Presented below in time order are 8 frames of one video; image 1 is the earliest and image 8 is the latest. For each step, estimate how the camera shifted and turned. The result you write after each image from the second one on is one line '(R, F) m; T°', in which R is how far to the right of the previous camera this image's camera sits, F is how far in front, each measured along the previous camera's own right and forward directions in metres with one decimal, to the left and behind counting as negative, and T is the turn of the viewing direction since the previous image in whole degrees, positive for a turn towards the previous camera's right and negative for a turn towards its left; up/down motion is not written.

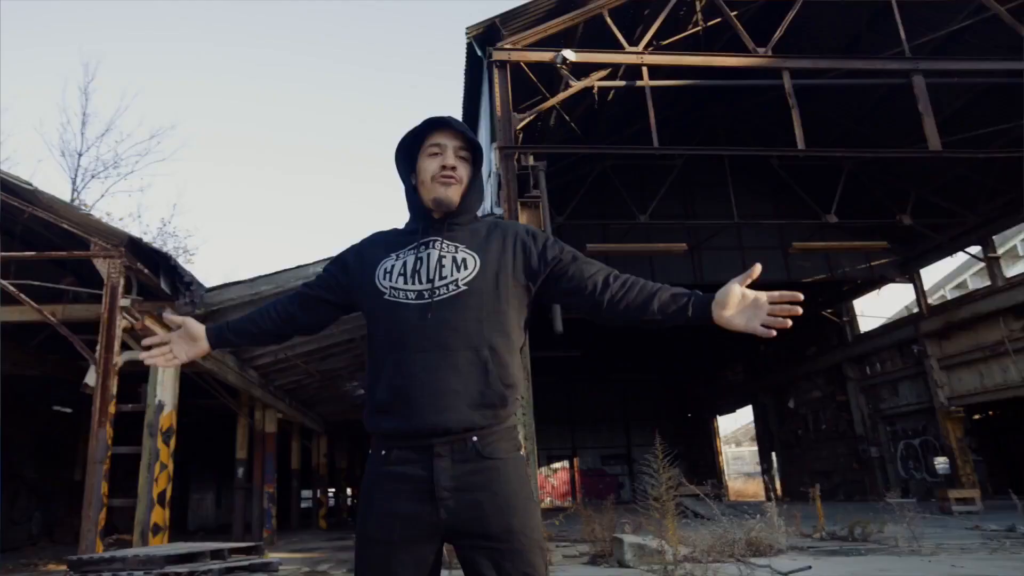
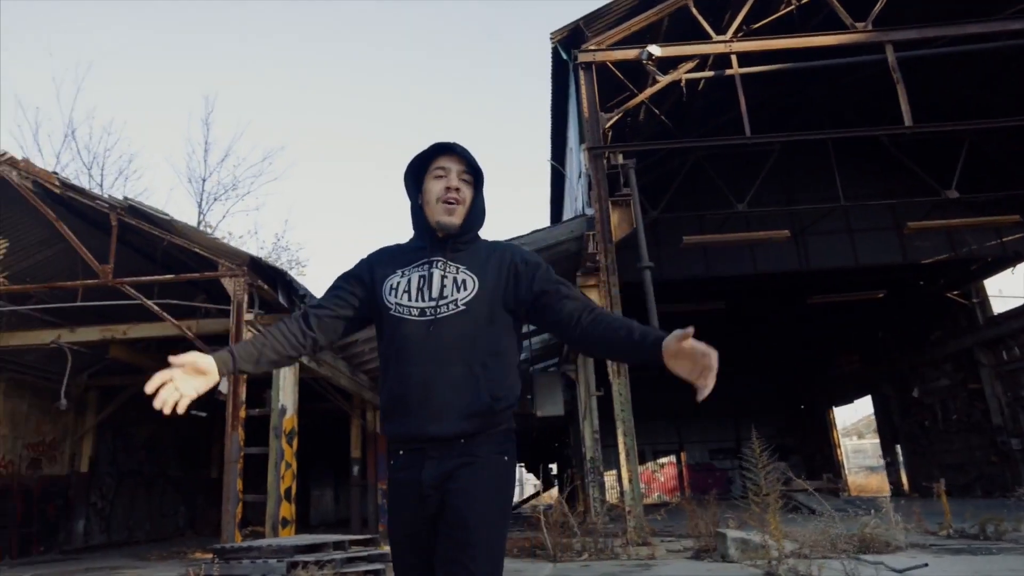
(+0.1, -0.2) m; -8°
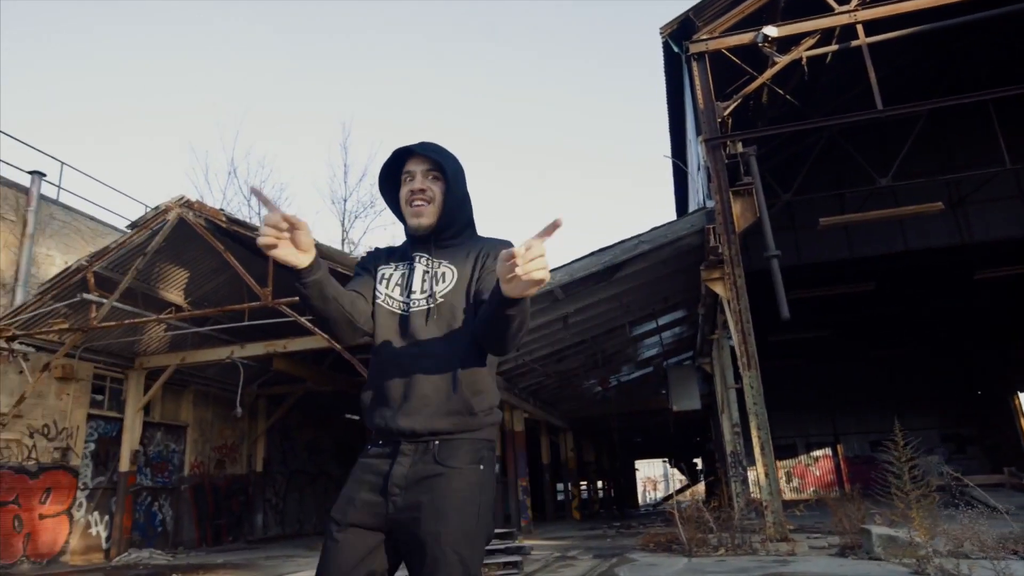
(+0.2, -0.2) m; -11°
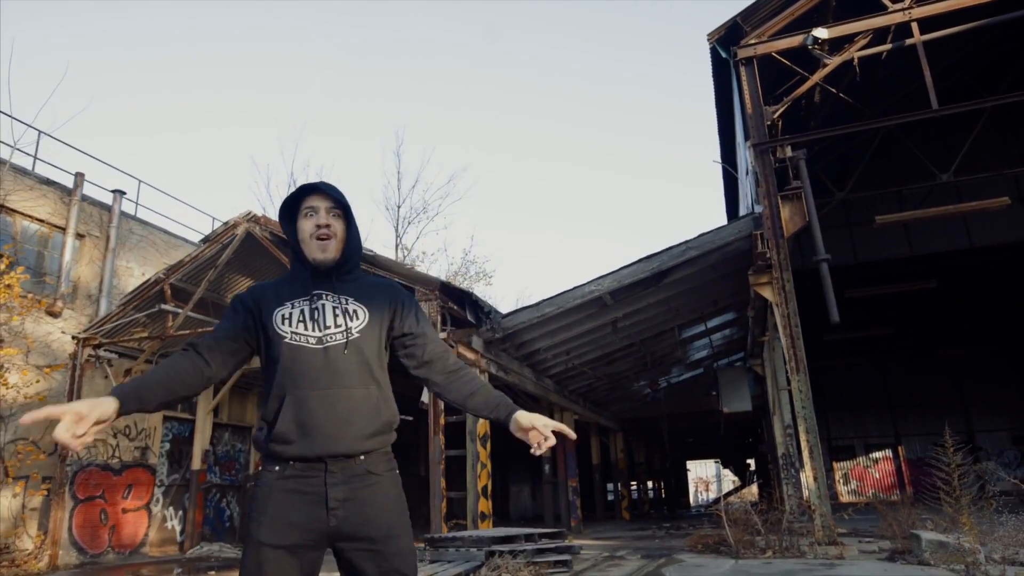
(0.0, -0.3) m; -4°
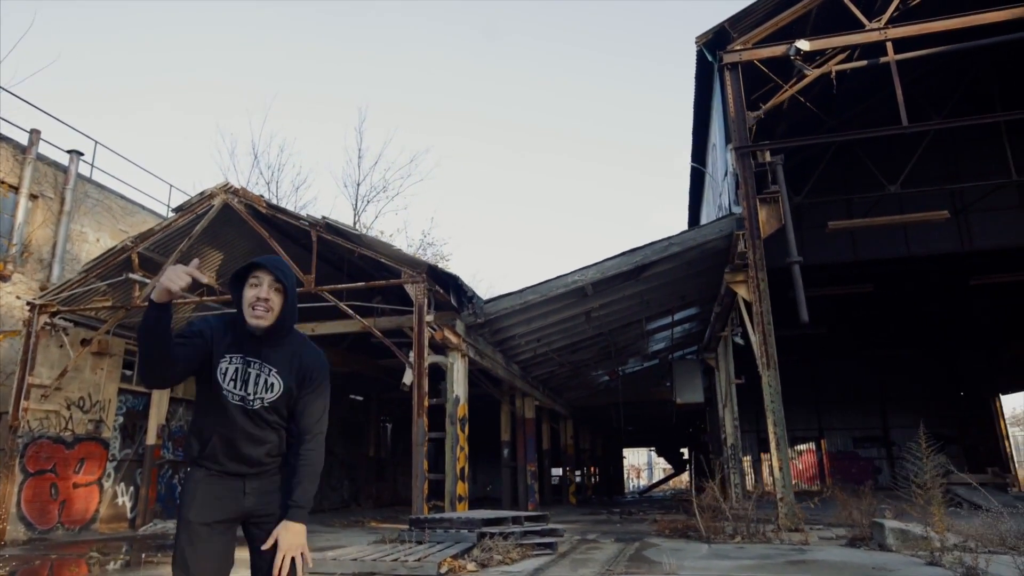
(-0.6, -0.1) m; +5°
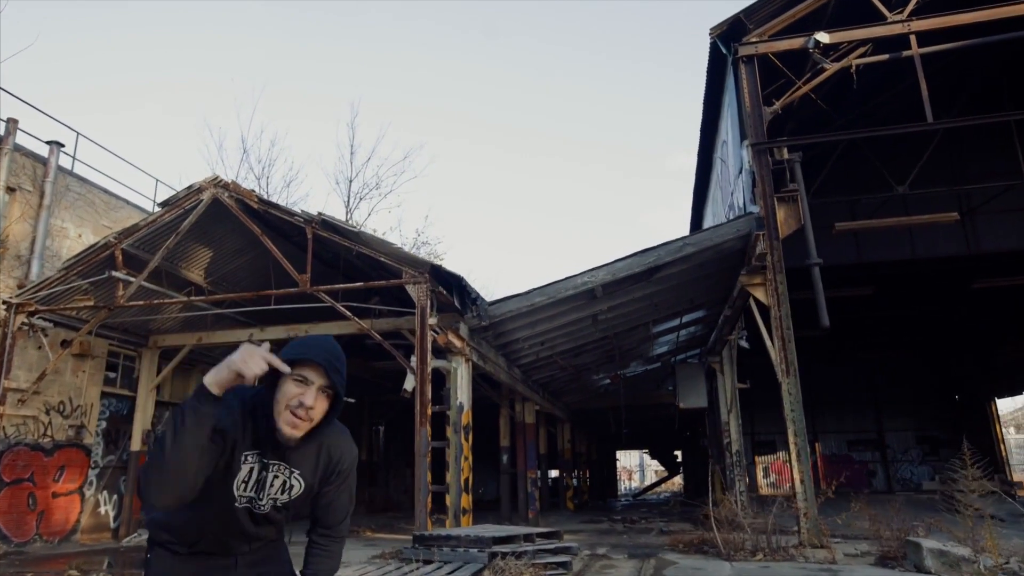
(-0.2, +0.5) m; +1°
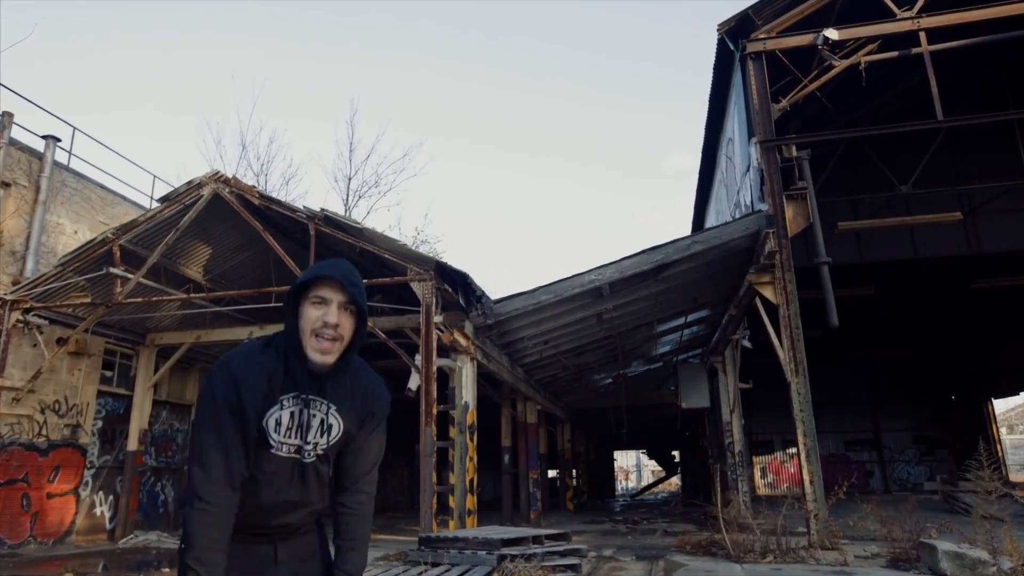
(-0.1, +0.1) m; 0°
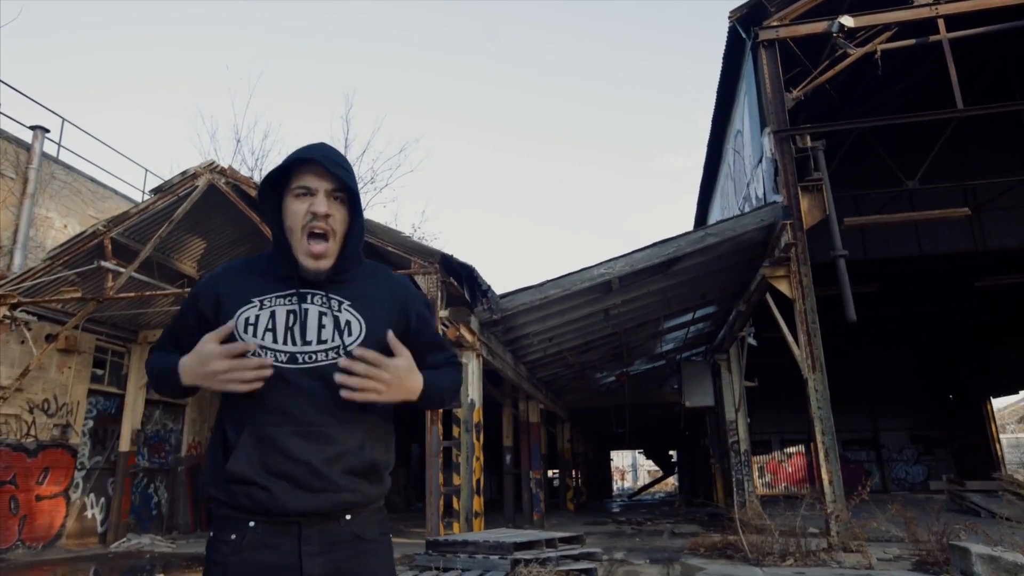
(-0.2, +0.3) m; +1°
